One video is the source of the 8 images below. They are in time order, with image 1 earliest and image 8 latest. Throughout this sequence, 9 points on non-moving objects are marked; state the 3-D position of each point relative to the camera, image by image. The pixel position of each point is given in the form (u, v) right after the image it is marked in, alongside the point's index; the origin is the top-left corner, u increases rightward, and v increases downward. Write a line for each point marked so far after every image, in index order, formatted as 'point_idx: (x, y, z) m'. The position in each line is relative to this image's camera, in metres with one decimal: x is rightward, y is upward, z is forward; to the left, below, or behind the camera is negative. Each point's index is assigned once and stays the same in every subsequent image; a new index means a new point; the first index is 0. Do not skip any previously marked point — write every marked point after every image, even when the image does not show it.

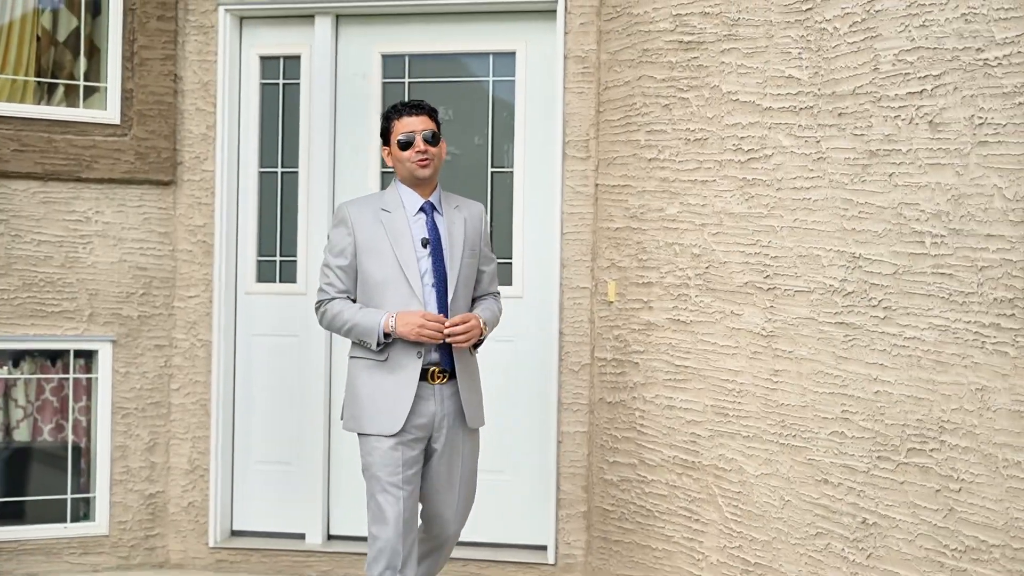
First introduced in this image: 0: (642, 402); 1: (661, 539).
0: (+0.4, -0.3, +4.7) m
1: (+0.4, -0.7, +4.7) m
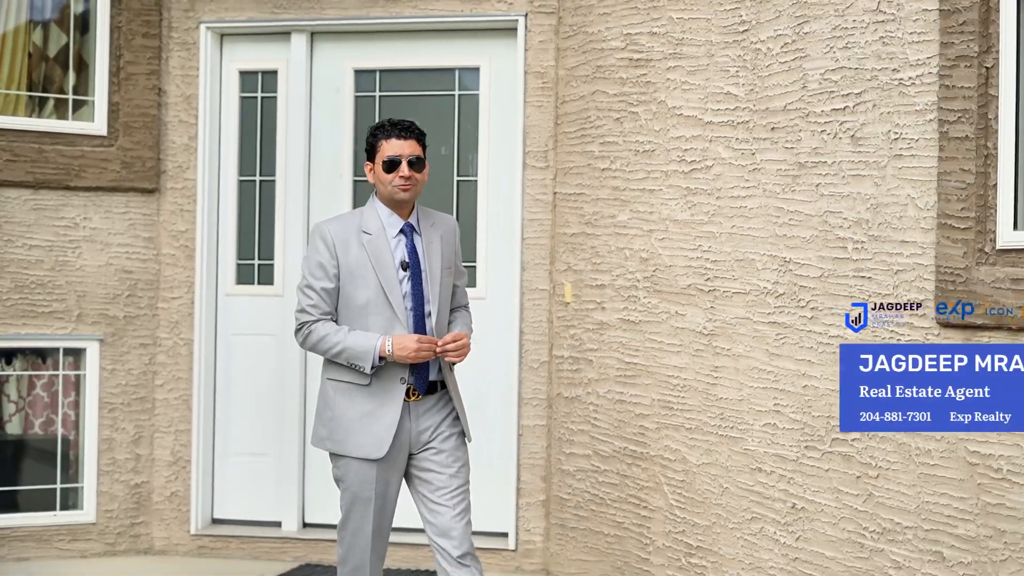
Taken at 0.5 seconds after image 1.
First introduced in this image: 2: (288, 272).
0: (+0.2, -0.3, +5.1) m
1: (+0.3, -0.7, +5.0) m
2: (-0.7, +0.1, +5.5) m
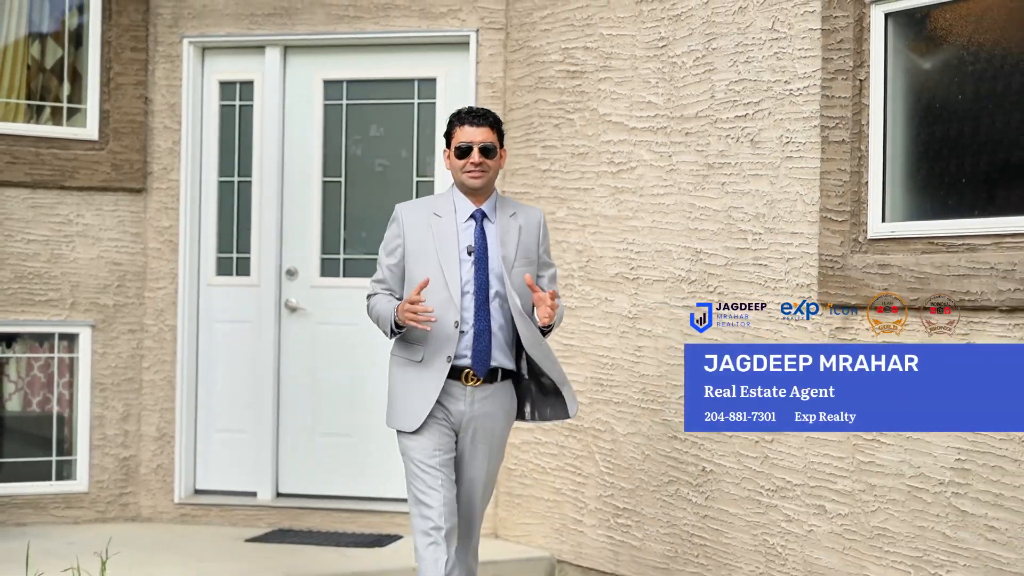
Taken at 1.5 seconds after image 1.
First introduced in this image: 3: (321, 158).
0: (+0.1, -0.3, +5.6) m
1: (+0.1, -0.7, +5.5) m
2: (-0.9, +0.1, +6.0) m
3: (-0.7, +0.5, +6.1) m
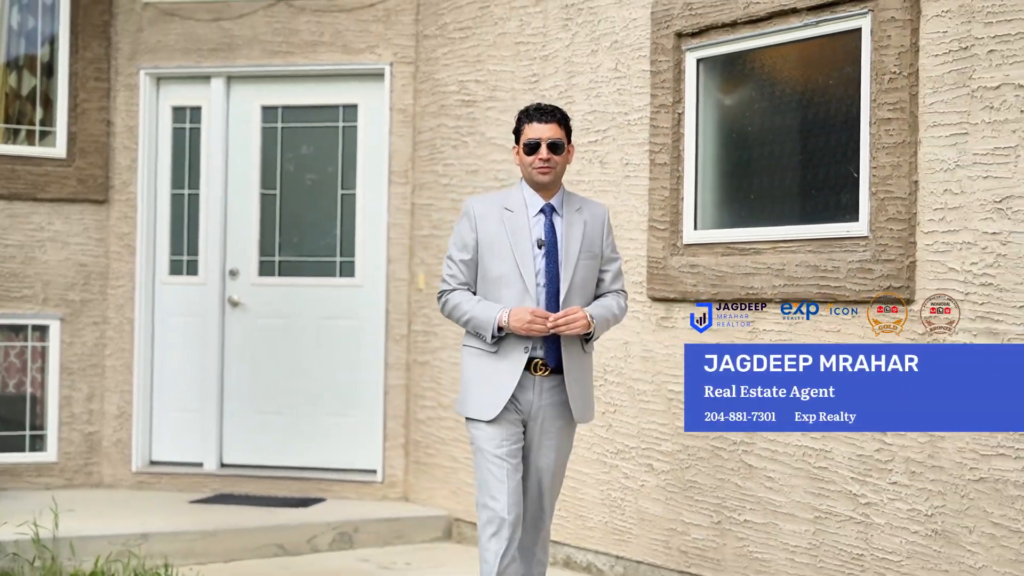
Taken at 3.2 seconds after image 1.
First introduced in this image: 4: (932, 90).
0: (-0.3, -0.3, +6.5) m
1: (-0.2, -0.7, +6.5) m
2: (-1.3, +0.1, +7.0) m
3: (-1.1, +0.5, +7.0) m
4: (+1.1, +0.5, +4.3) m
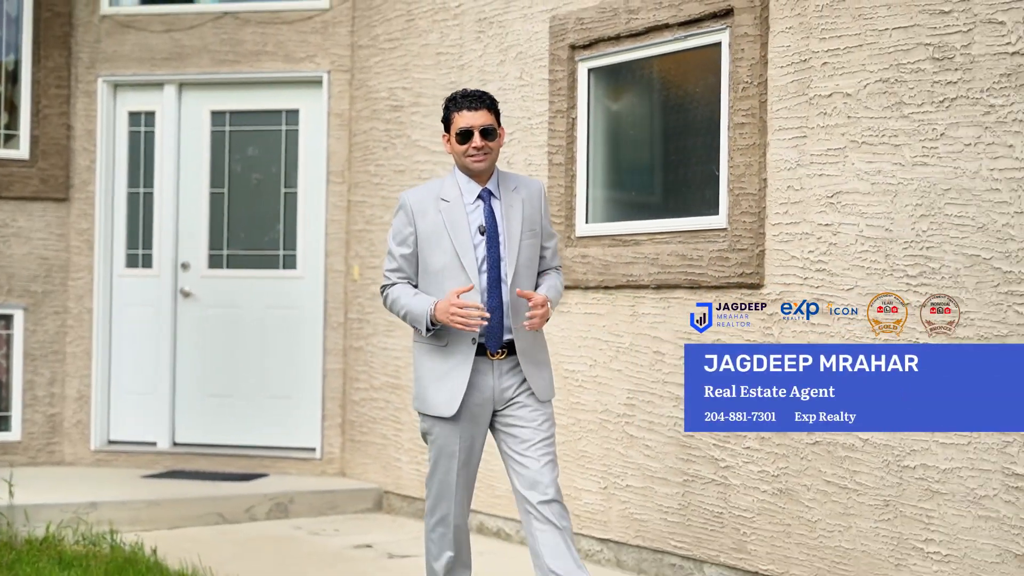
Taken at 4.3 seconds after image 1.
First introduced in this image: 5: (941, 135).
0: (-0.6, -0.2, +7.1) m
1: (-0.5, -0.6, +7.0) m
2: (-1.6, +0.1, +7.5) m
3: (-1.4, +0.5, +7.5) m
4: (+0.8, +0.6, +4.9) m
5: (+1.1, +0.4, +4.3) m
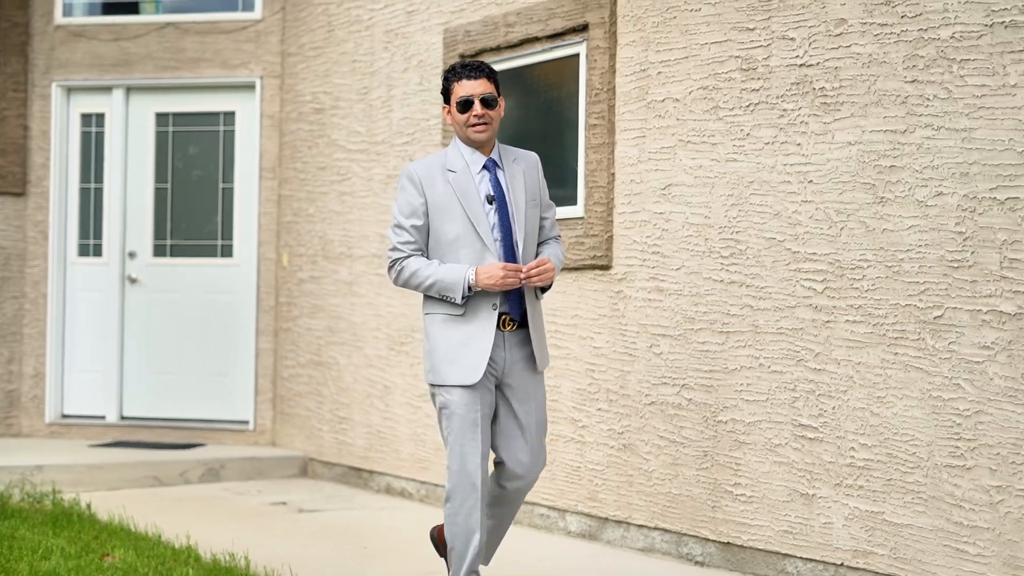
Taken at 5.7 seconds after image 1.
0: (-1.0, -0.2, +7.8) m
1: (-0.9, -0.6, +7.7) m
2: (-2.0, +0.2, +8.2) m
3: (-1.8, +0.6, +8.3) m
4: (+0.4, +0.6, +5.6) m
5: (+0.7, +0.5, +5.0) m
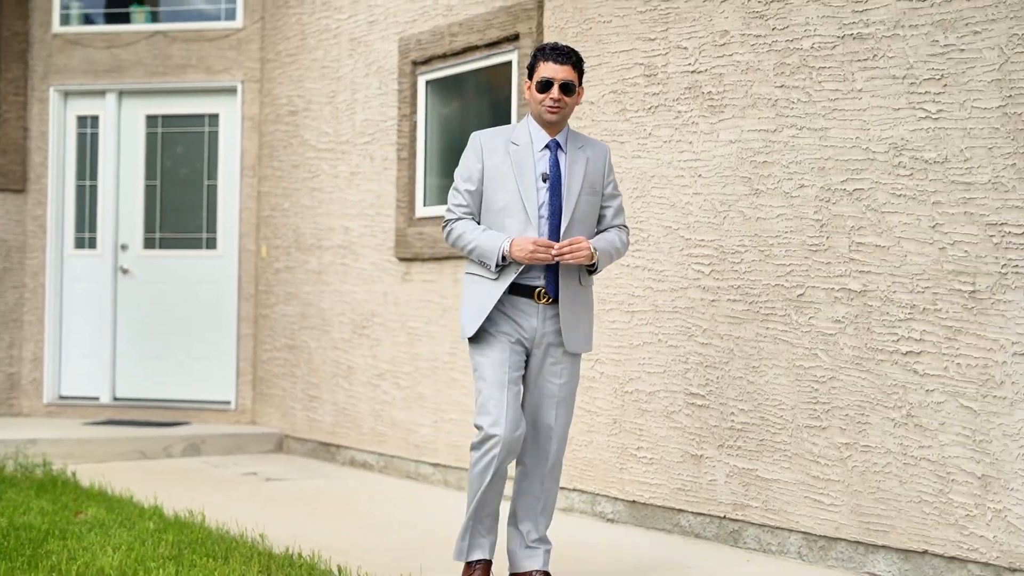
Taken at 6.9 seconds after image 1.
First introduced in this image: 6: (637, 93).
0: (-1.2, -0.1, +8.4) m
1: (-1.1, -0.5, +8.3) m
2: (-2.2, +0.2, +8.9) m
3: (-2.0, +0.6, +8.9) m
4: (+0.1, +0.7, +6.2) m
5: (+0.5, +0.5, +5.6) m
6: (+0.4, +0.7, +5.7) m
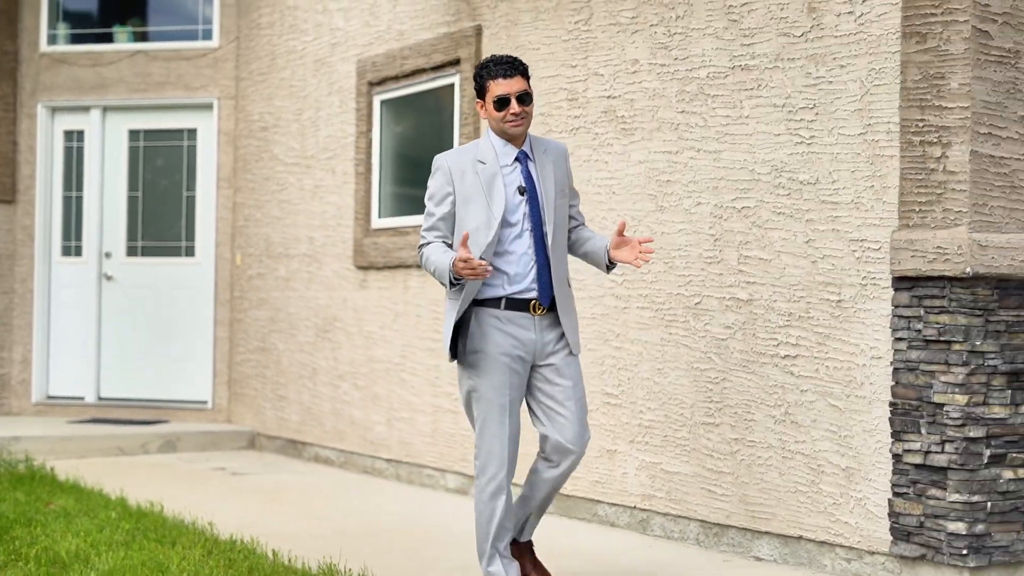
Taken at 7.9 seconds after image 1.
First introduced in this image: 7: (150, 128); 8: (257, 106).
0: (-1.4, -0.2, +8.9) m
1: (-1.4, -0.5, +8.8) m
2: (-2.4, +0.2, +9.3) m
3: (-2.2, +0.6, +9.4) m
4: (-0.1, +0.6, +6.6) m
5: (+0.2, +0.5, +6.1) m
6: (+0.2, +0.6, +6.1) m
7: (-2.0, +0.9, +9.3) m
8: (-1.3, +1.0, +8.8) m
